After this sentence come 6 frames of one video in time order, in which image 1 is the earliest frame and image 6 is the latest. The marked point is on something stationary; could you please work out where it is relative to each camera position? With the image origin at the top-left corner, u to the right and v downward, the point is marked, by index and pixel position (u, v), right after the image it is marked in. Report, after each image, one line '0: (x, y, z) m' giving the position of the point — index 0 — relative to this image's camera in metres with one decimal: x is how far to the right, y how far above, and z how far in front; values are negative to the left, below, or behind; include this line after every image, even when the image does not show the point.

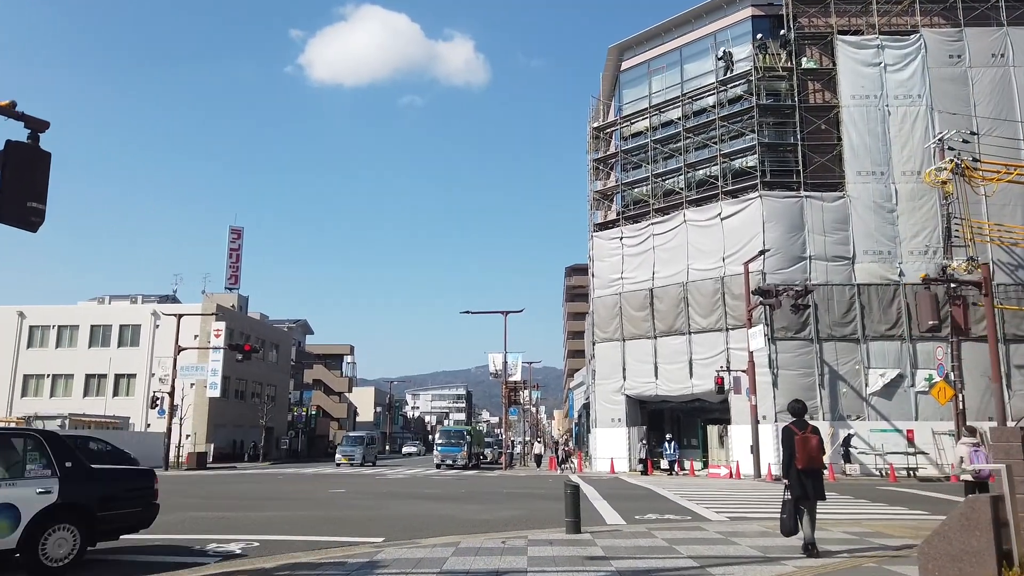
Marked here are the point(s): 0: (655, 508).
0: (+3.2, -4.9, +16.2) m
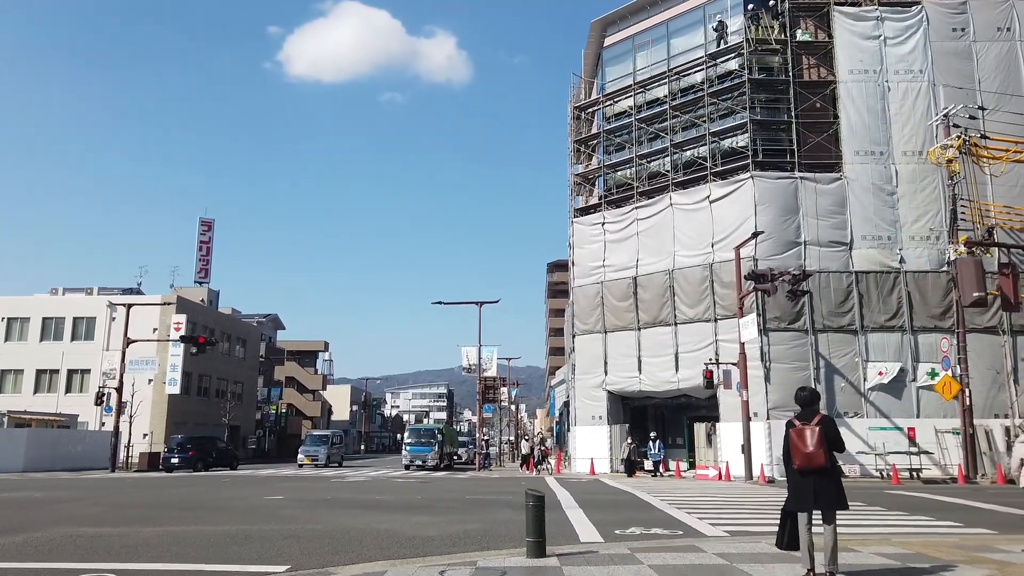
0: (+2.4, -4.4, +13.7) m
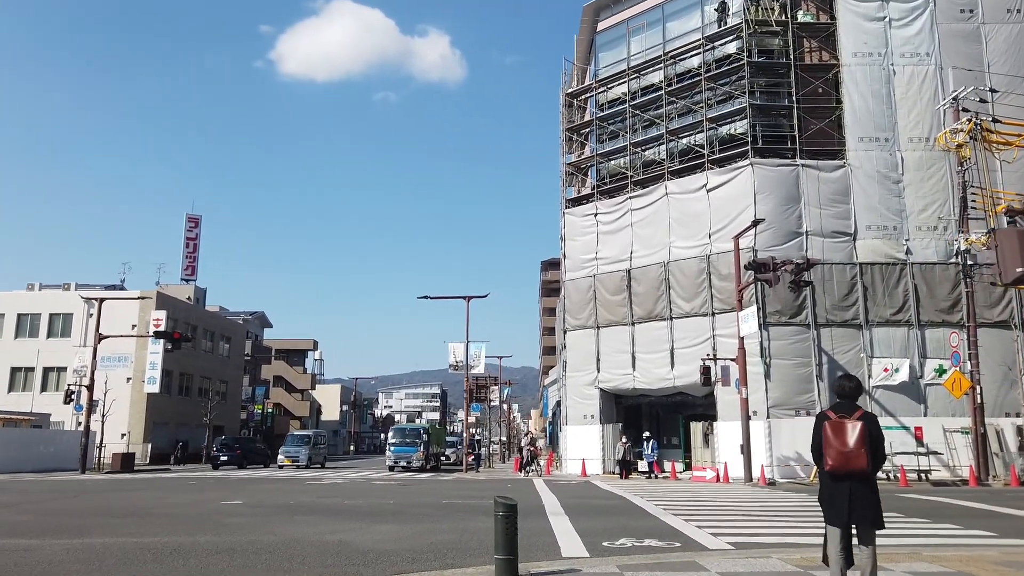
0: (+2.0, -4.1, +12.2) m
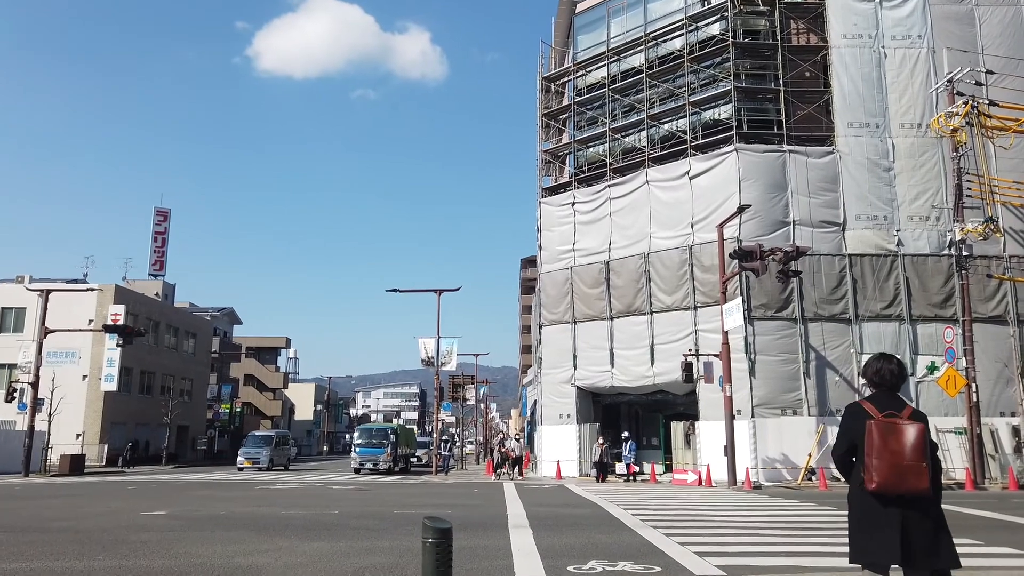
0: (+1.3, -3.7, +10.6) m
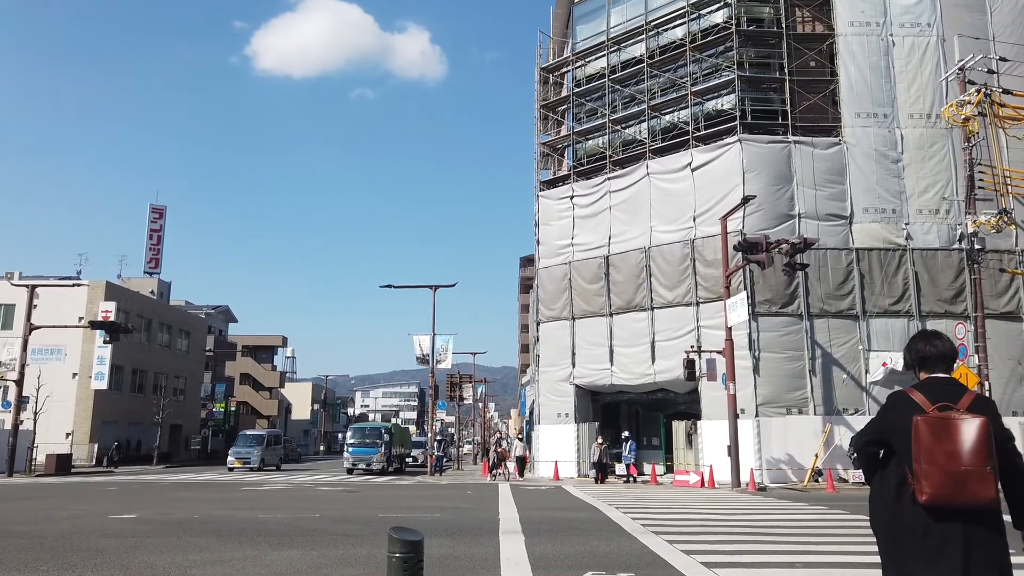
0: (+1.2, -3.5, +9.7) m
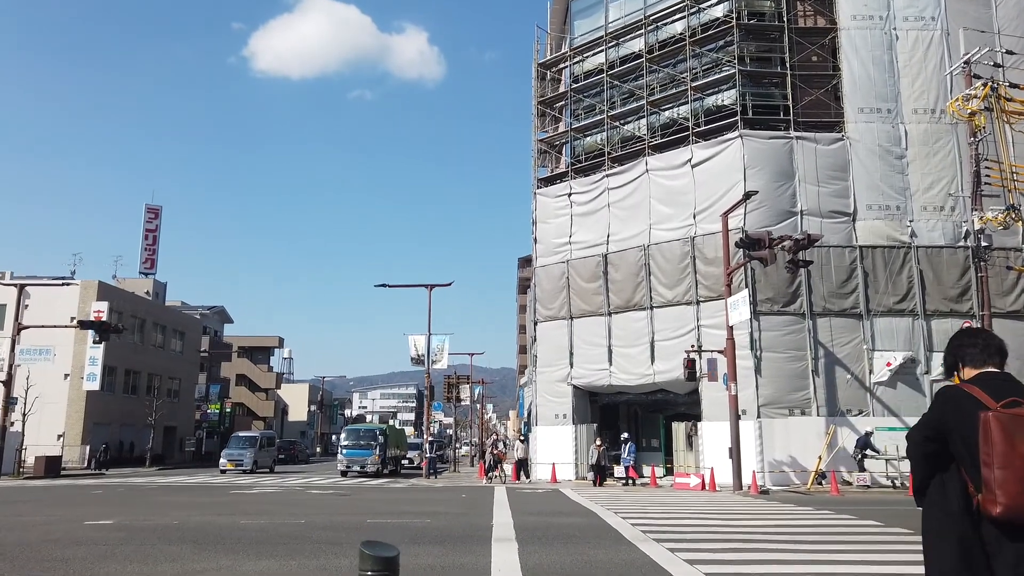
0: (+1.1, -3.5, +9.1) m
